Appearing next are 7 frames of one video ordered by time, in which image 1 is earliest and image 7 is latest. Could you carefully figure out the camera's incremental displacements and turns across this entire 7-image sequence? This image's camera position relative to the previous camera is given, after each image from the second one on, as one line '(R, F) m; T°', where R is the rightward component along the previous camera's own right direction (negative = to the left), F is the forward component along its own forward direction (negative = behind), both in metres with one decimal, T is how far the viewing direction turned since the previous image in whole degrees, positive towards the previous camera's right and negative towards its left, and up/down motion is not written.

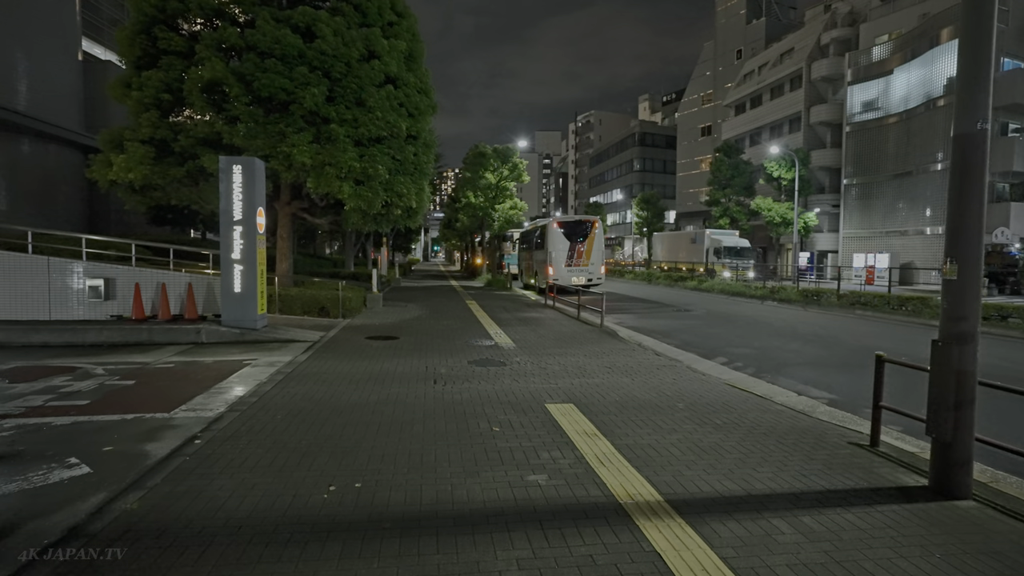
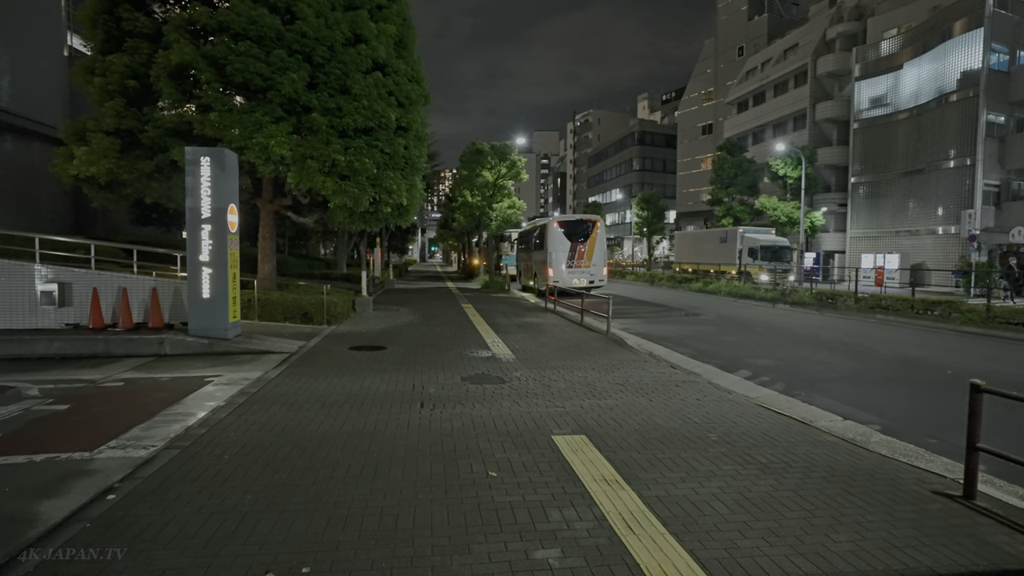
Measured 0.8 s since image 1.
(0.0, +1.1) m; 0°
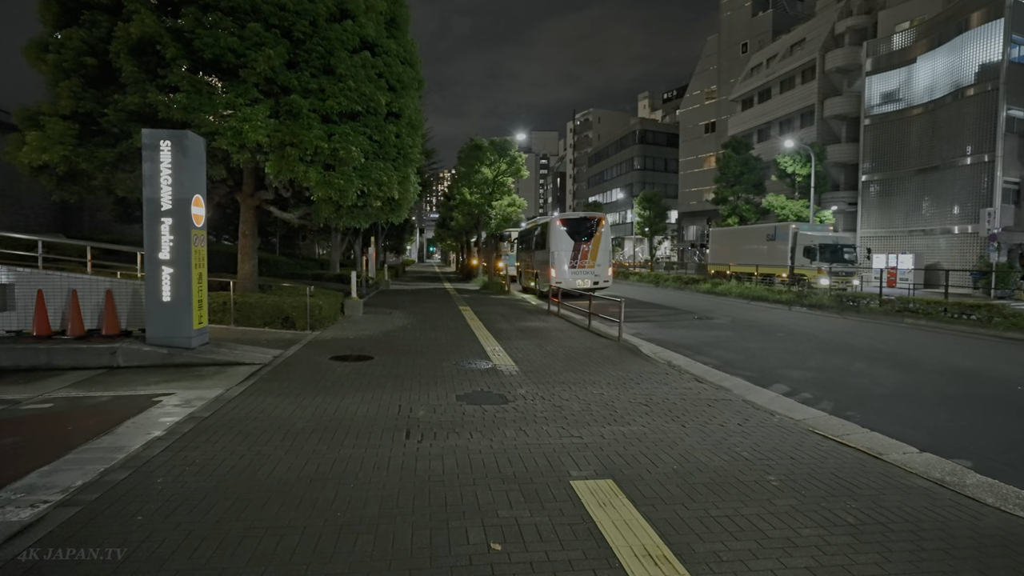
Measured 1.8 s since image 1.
(-0.1, +1.2) m; 0°
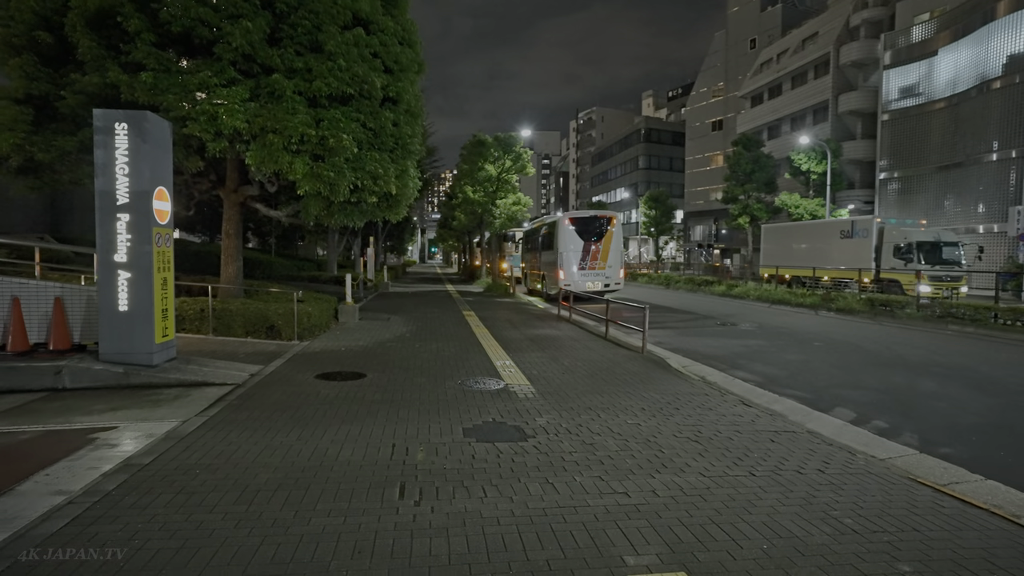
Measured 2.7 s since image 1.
(-0.2, +1.3) m; 0°
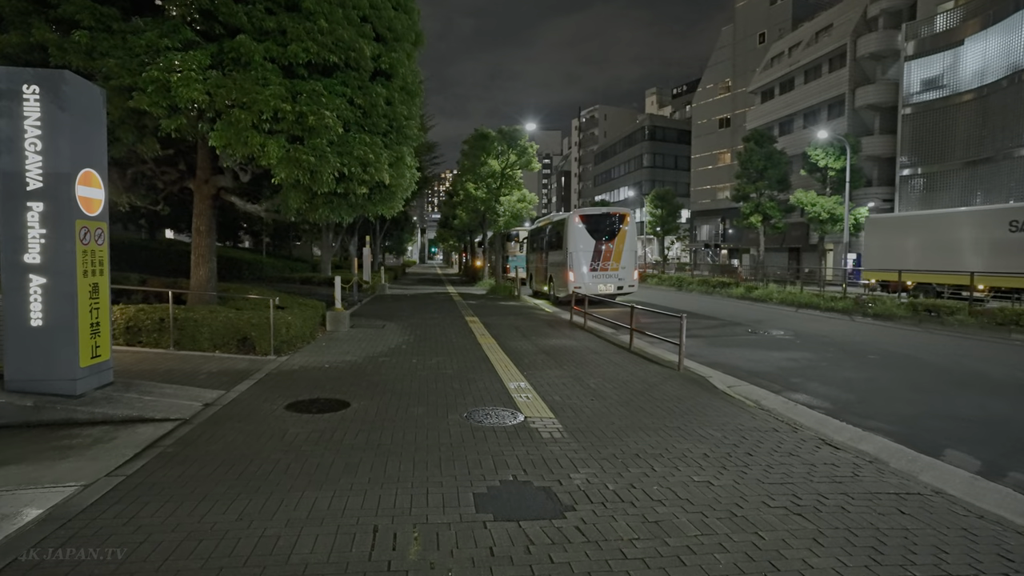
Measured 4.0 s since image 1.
(-0.2, +1.6) m; 0°
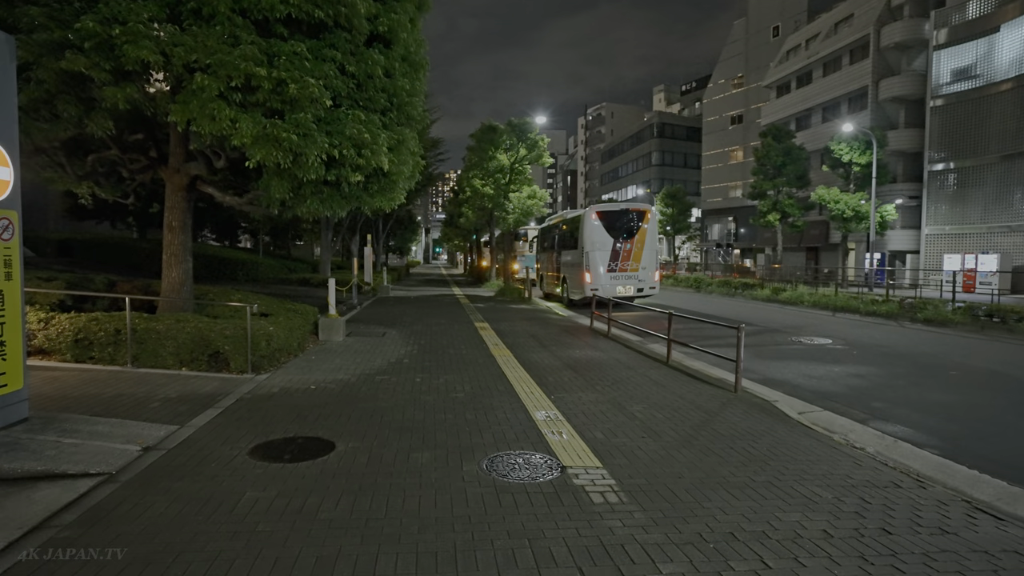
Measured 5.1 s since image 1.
(-0.3, +1.5) m; 0°
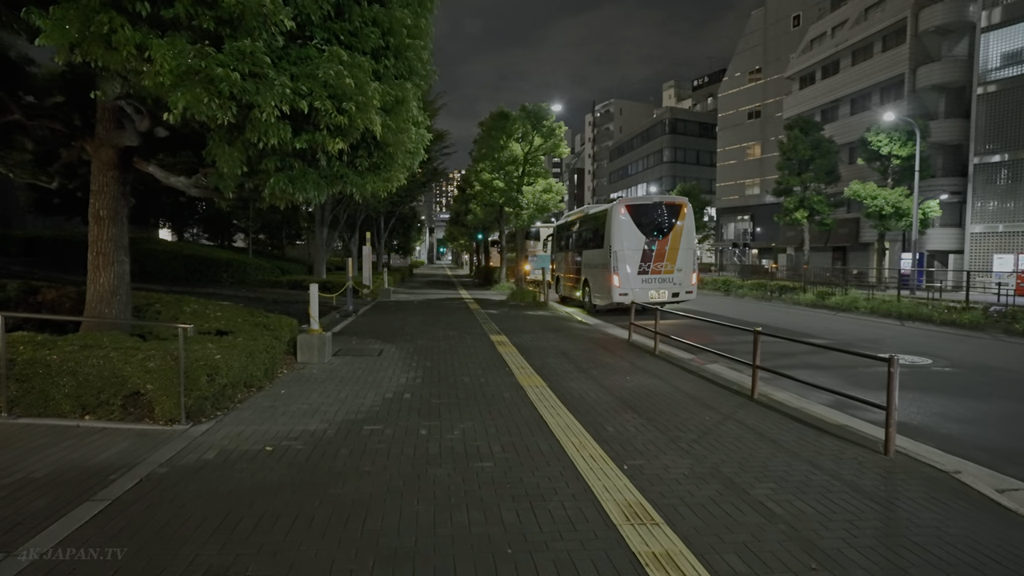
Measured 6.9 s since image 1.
(-0.4, +2.5) m; 0°
